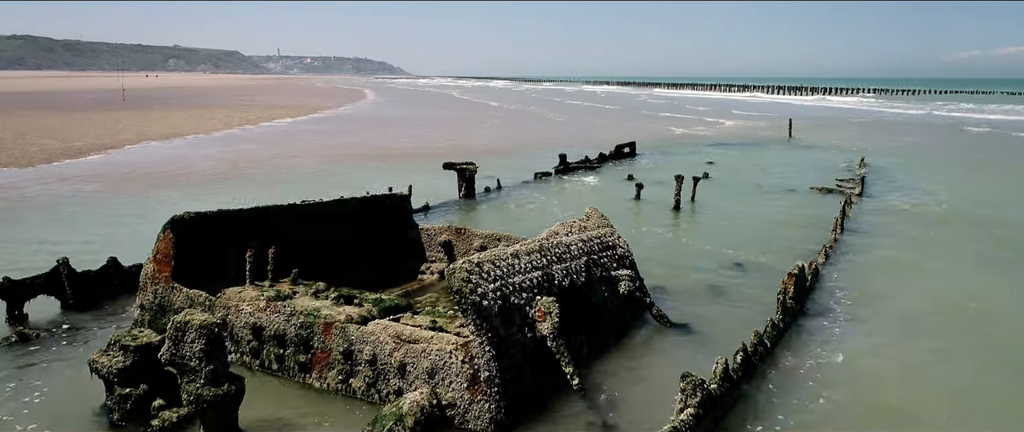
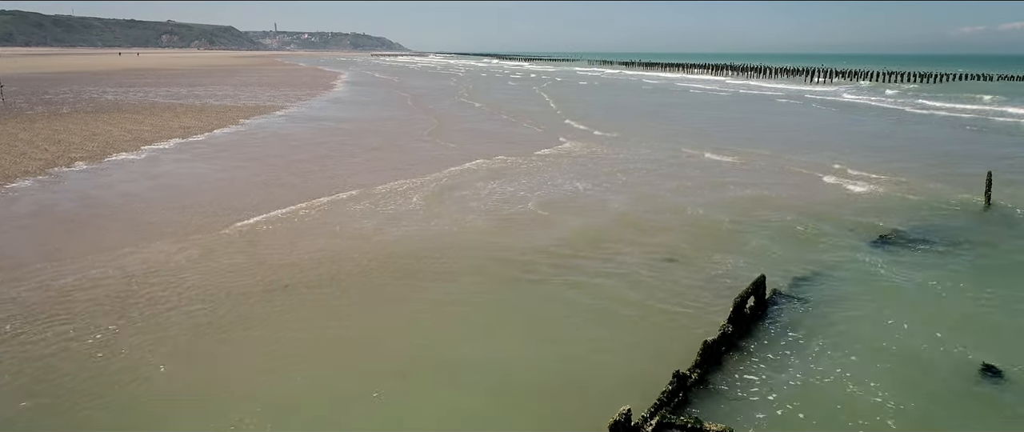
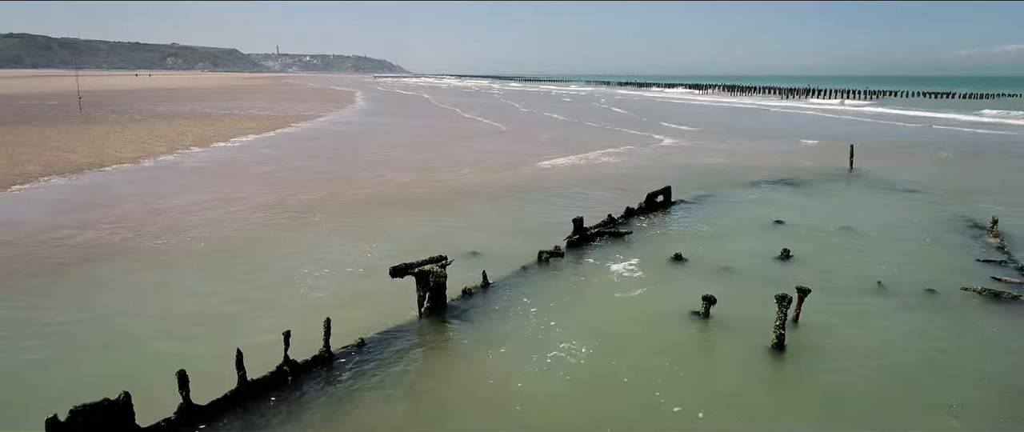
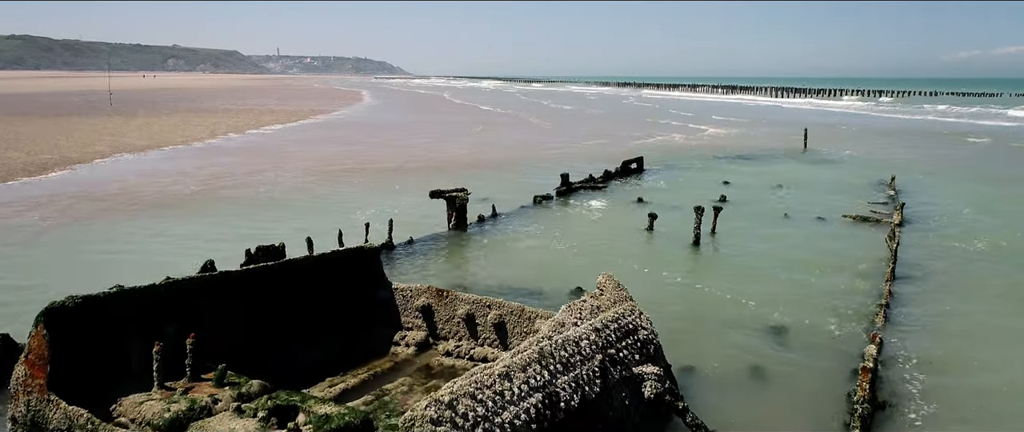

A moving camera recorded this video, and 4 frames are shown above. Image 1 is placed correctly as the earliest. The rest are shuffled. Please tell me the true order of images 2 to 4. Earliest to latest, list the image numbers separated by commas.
4, 3, 2
